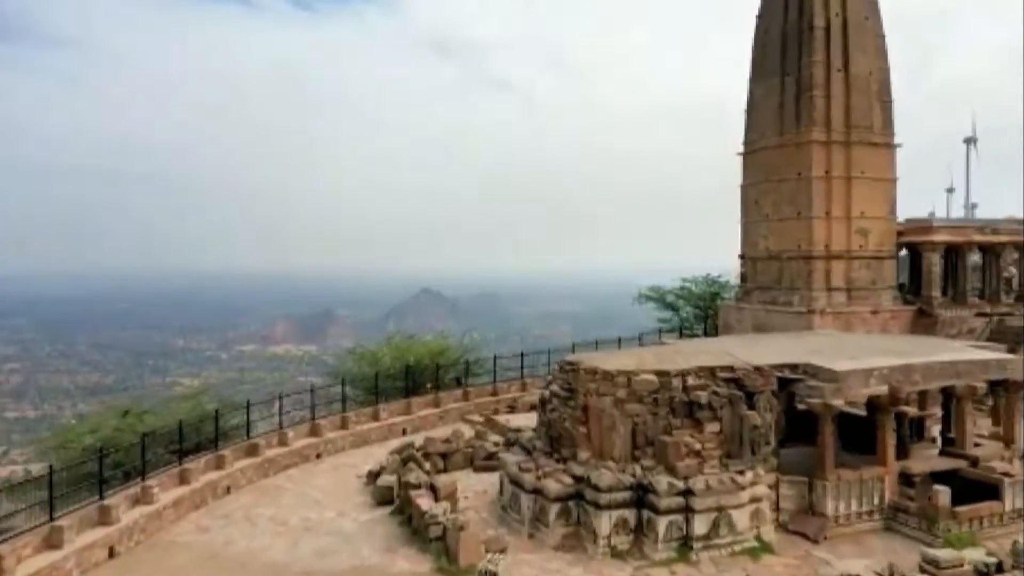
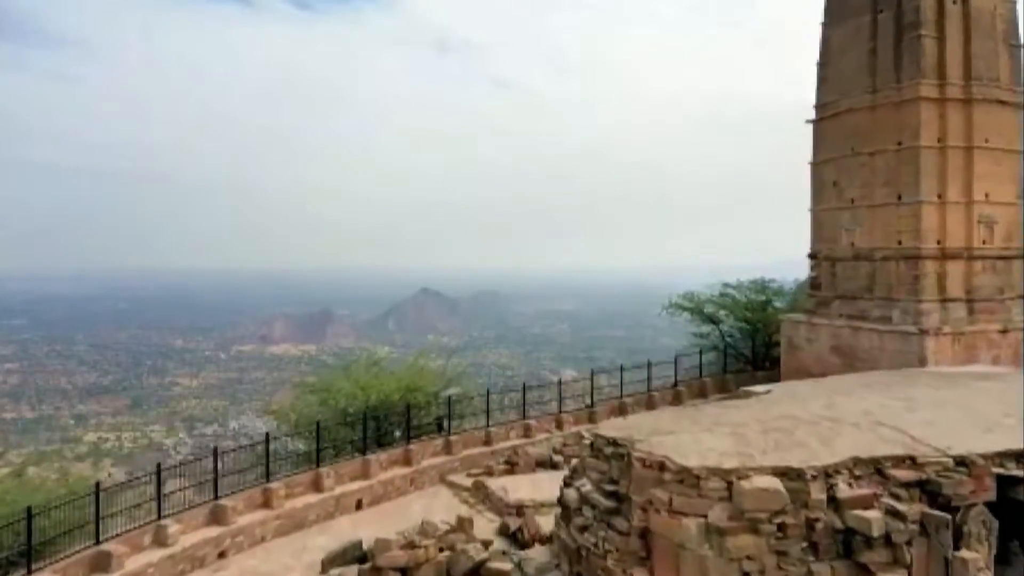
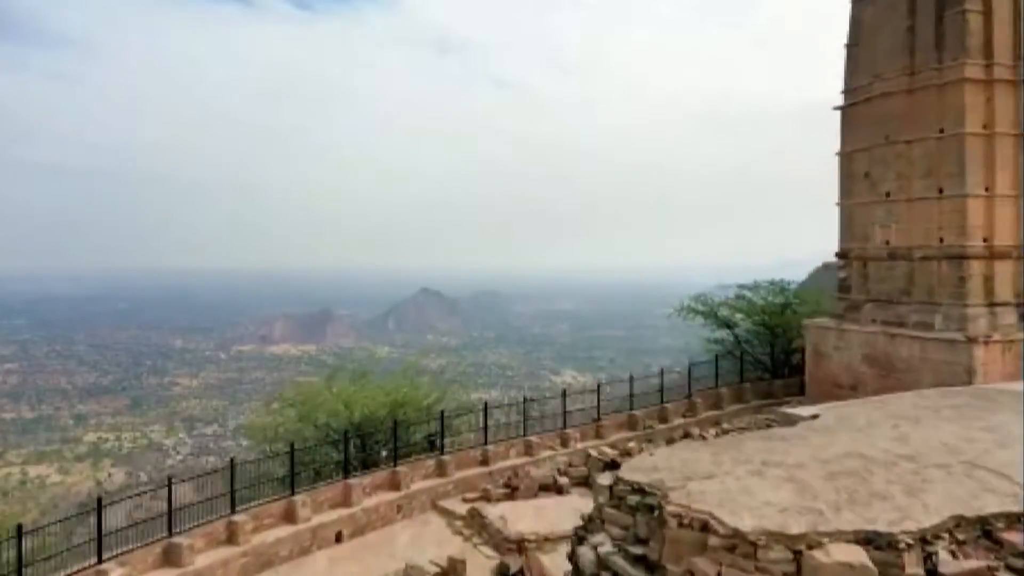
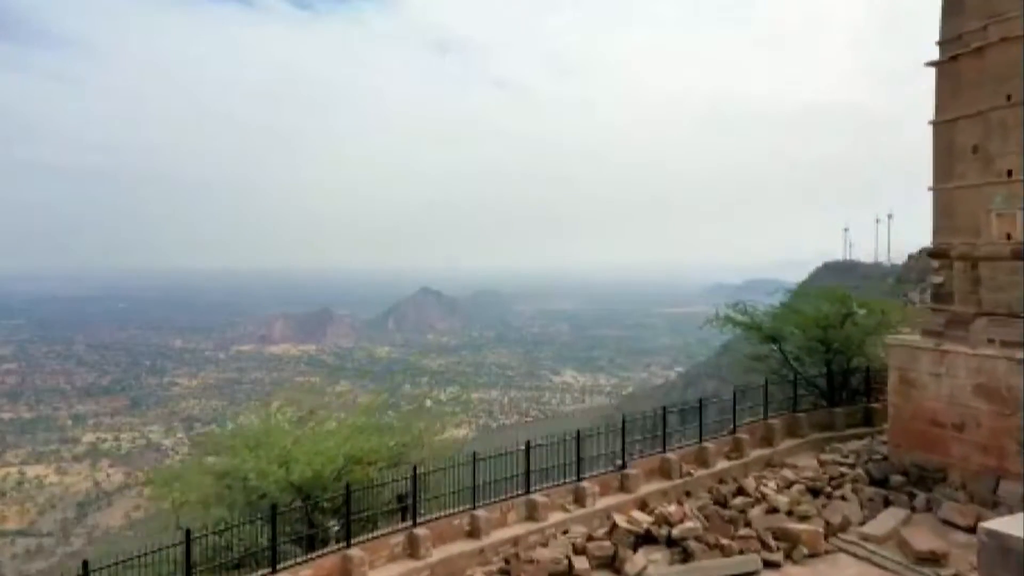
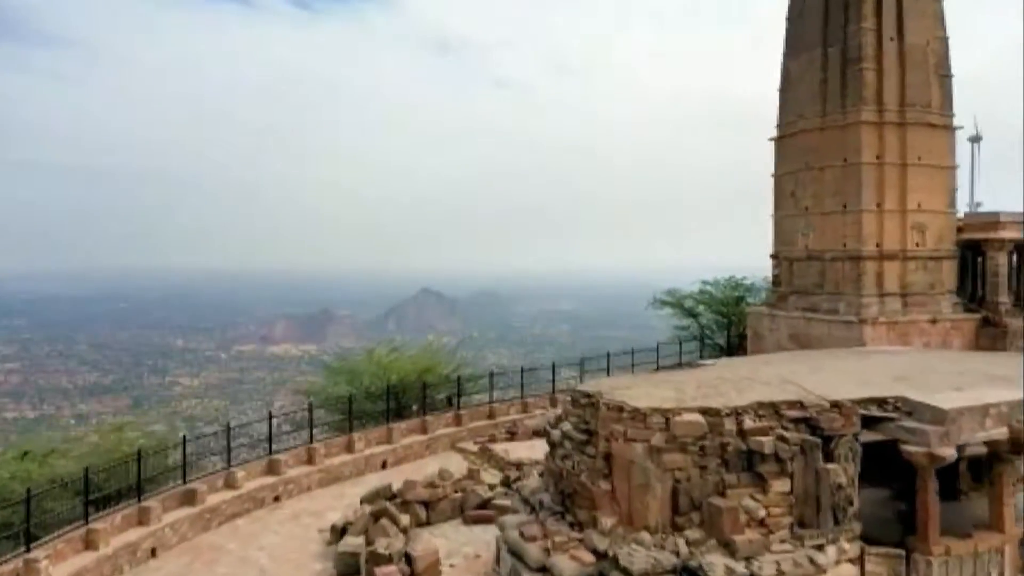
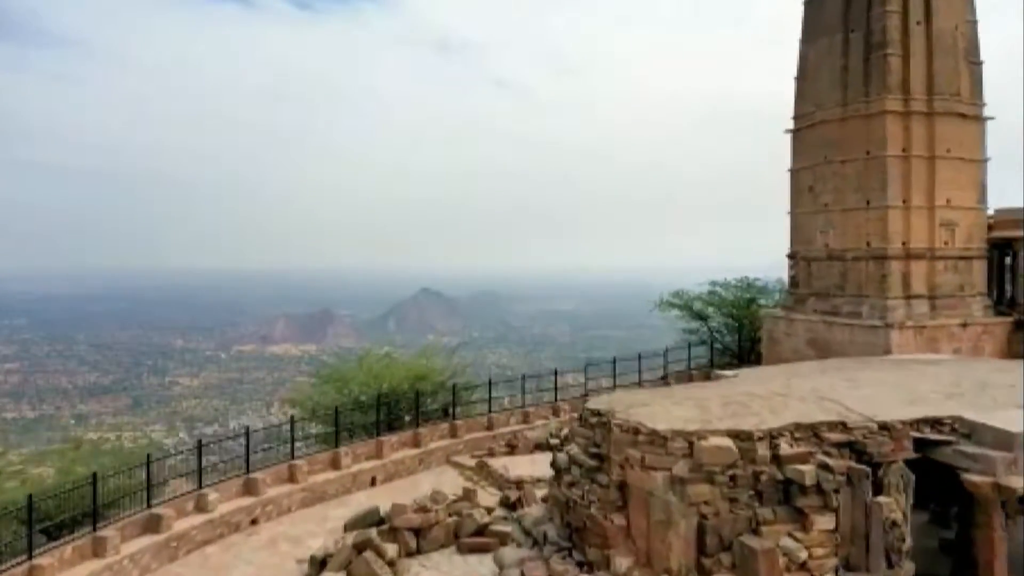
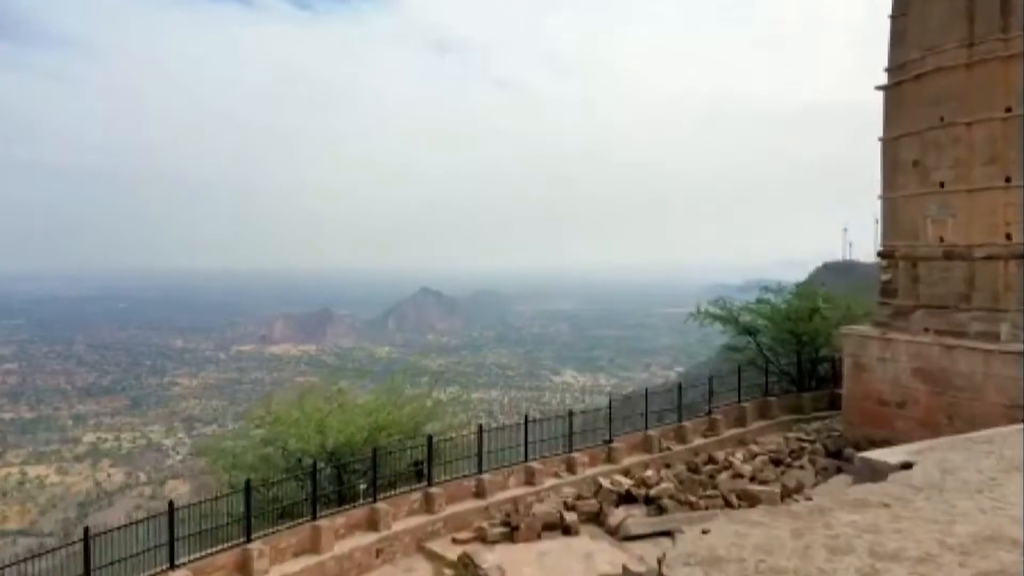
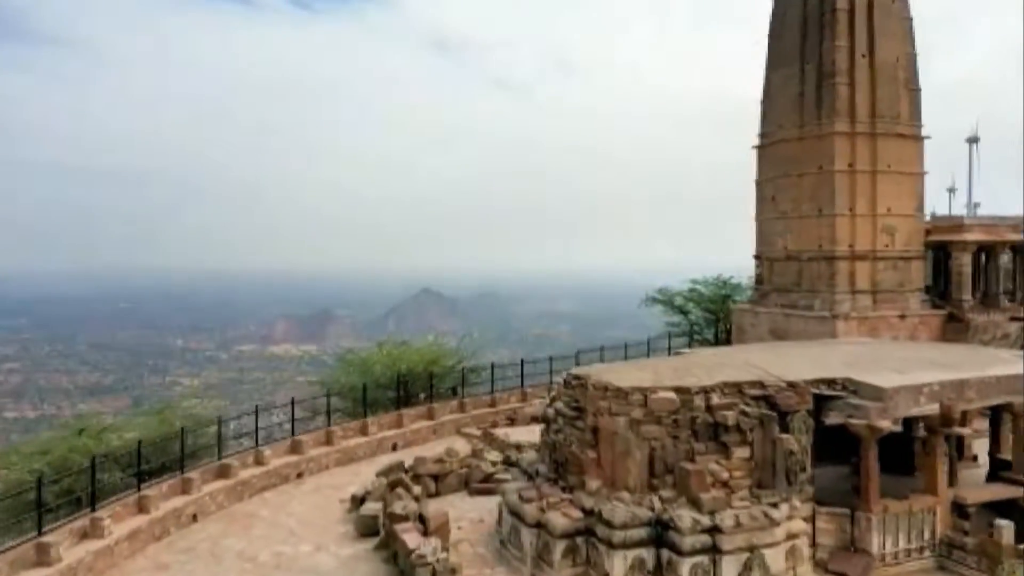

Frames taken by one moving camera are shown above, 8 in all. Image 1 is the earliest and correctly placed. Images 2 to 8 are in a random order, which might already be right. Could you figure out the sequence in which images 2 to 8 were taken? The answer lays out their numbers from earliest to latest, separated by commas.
8, 5, 6, 2, 3, 7, 4
